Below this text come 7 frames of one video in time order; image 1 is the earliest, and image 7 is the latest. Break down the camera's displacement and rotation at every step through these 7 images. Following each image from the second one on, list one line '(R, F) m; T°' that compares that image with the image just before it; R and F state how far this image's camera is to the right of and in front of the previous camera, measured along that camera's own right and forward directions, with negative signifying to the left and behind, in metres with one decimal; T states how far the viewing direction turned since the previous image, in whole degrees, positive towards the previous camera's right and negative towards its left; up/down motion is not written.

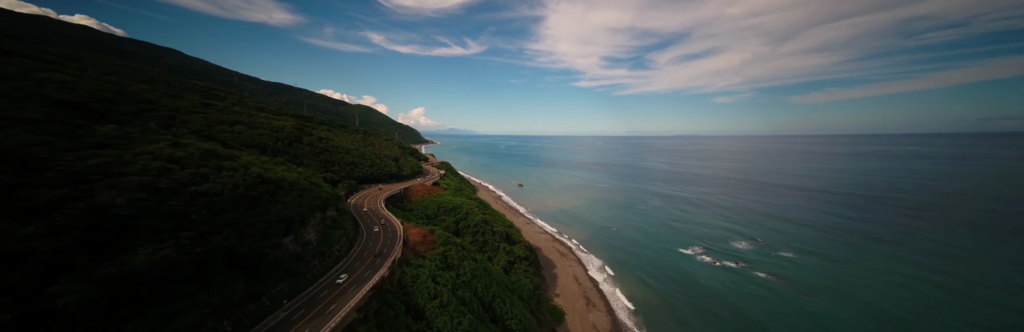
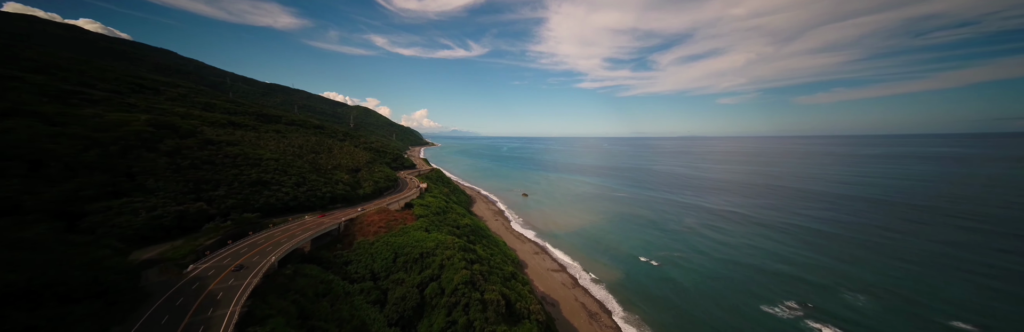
(-0.1, +11.0) m; 0°
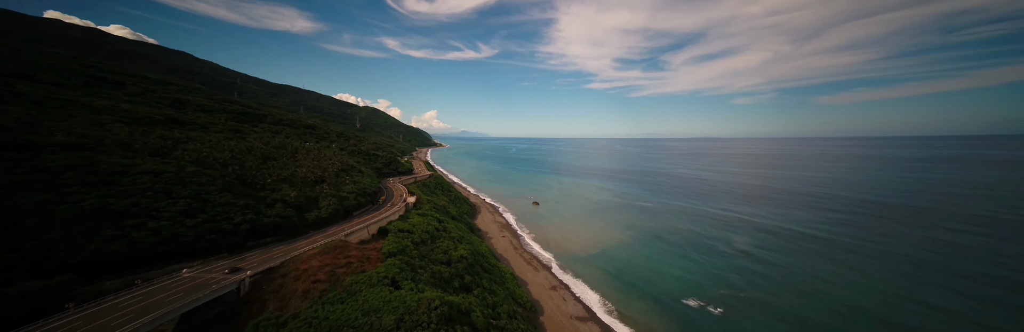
(-0.3, +7.9) m; -2°
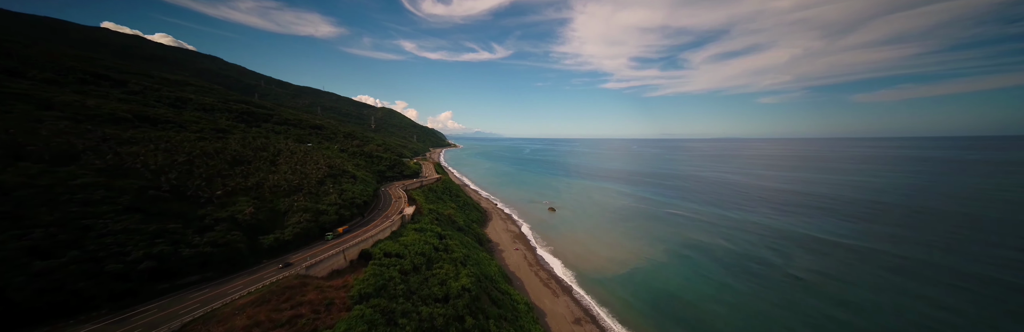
(-0.2, +4.8) m; -3°
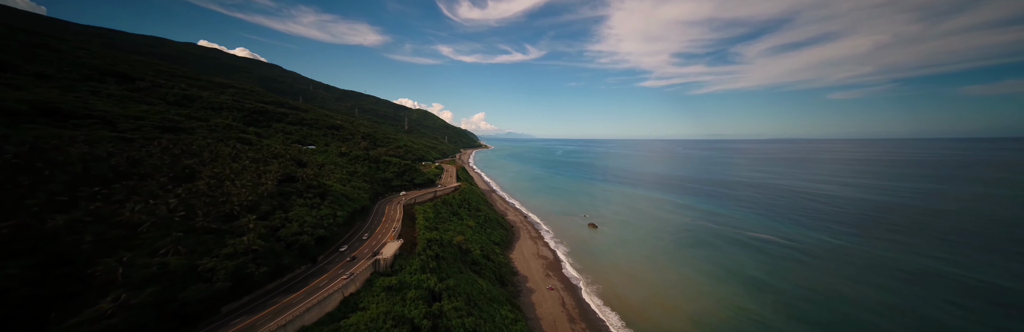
(-0.3, +9.7) m; -7°
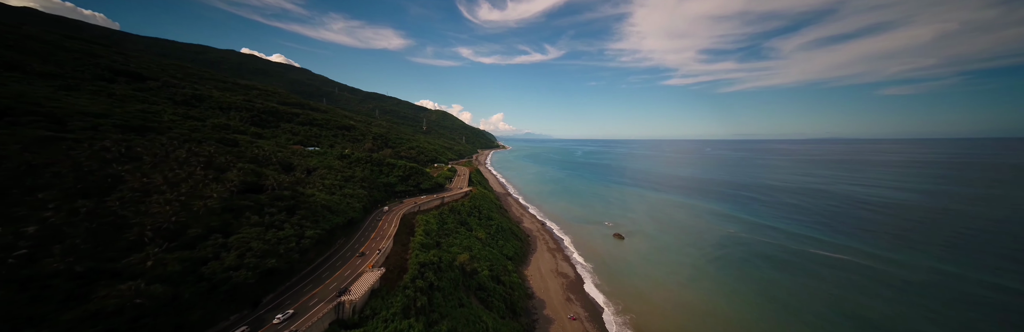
(+0.3, +4.5) m; -4°
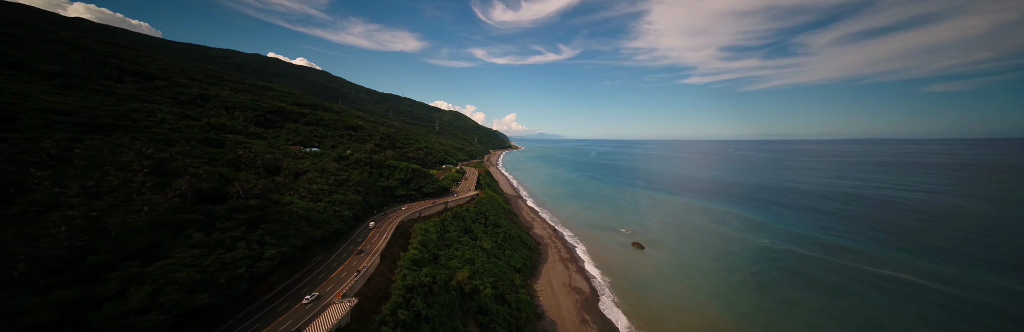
(+0.4, +3.1) m; -3°
